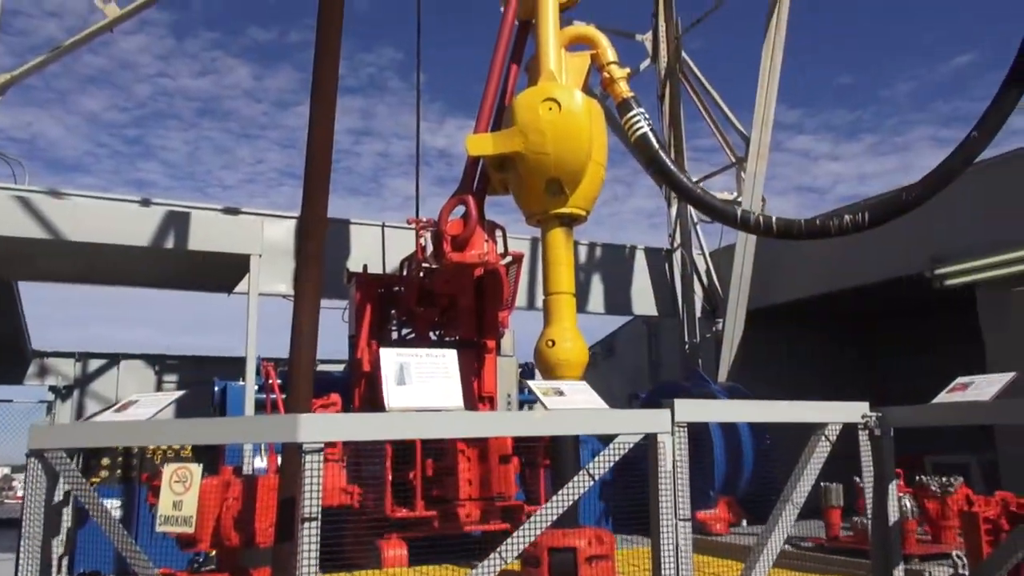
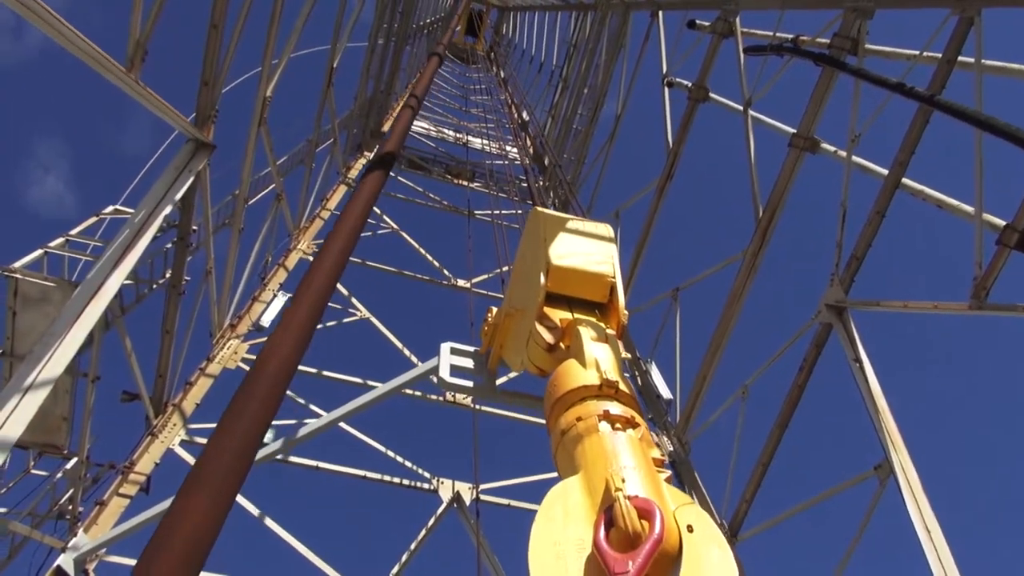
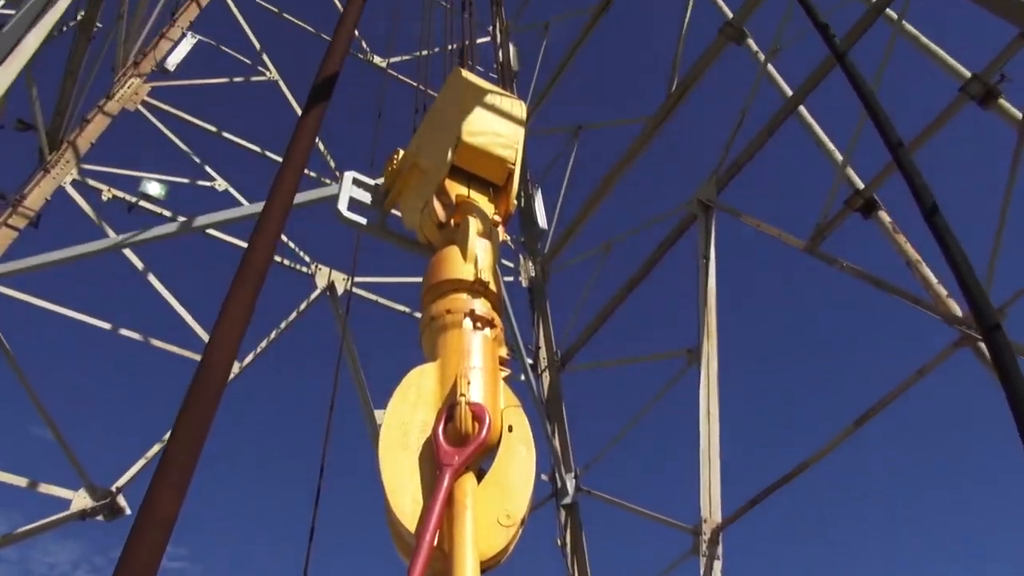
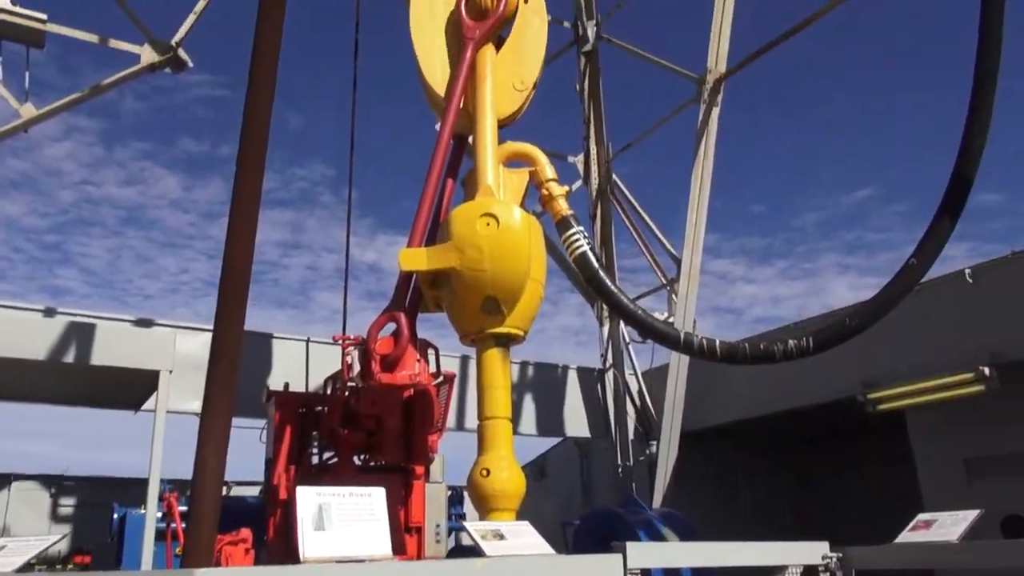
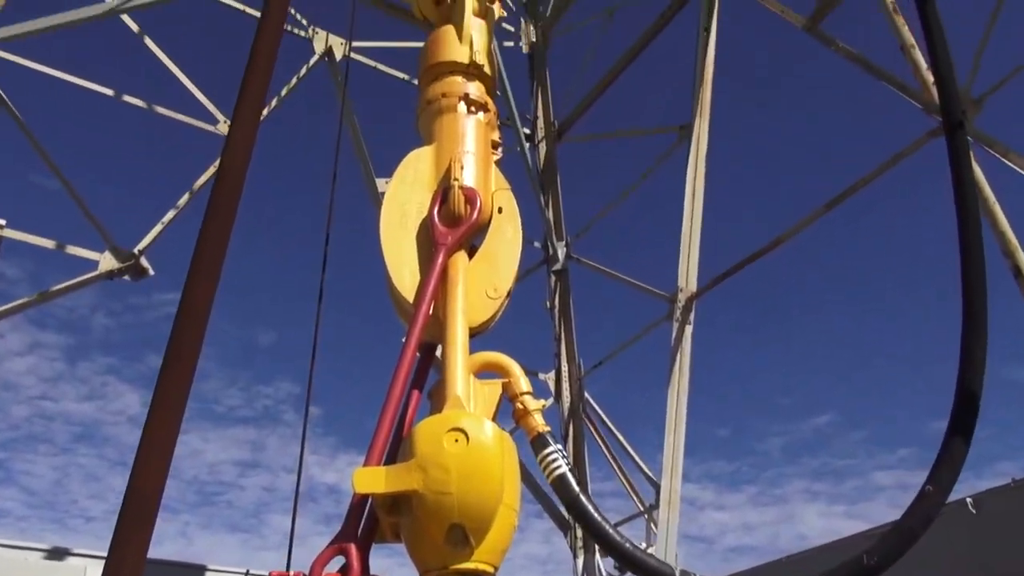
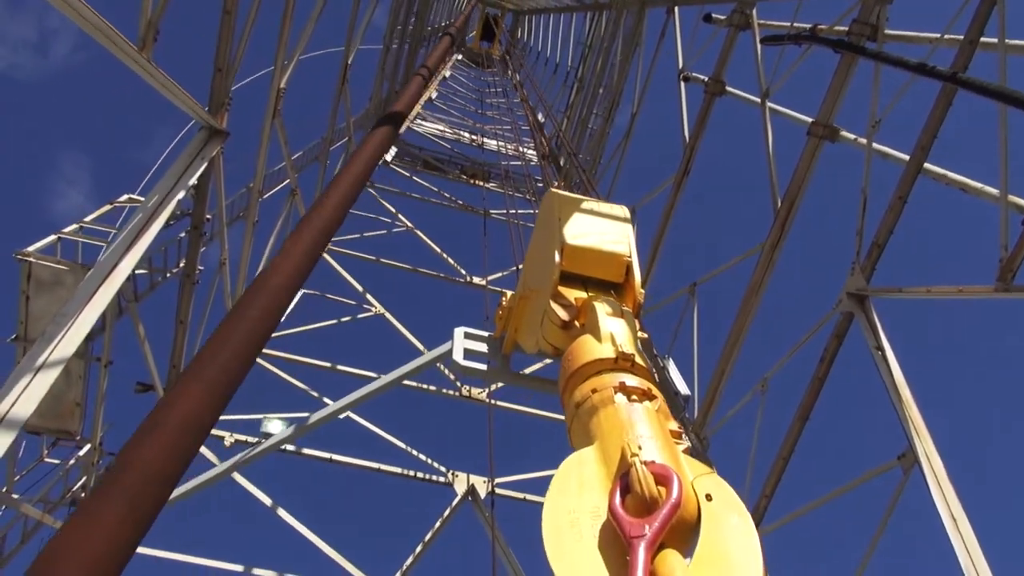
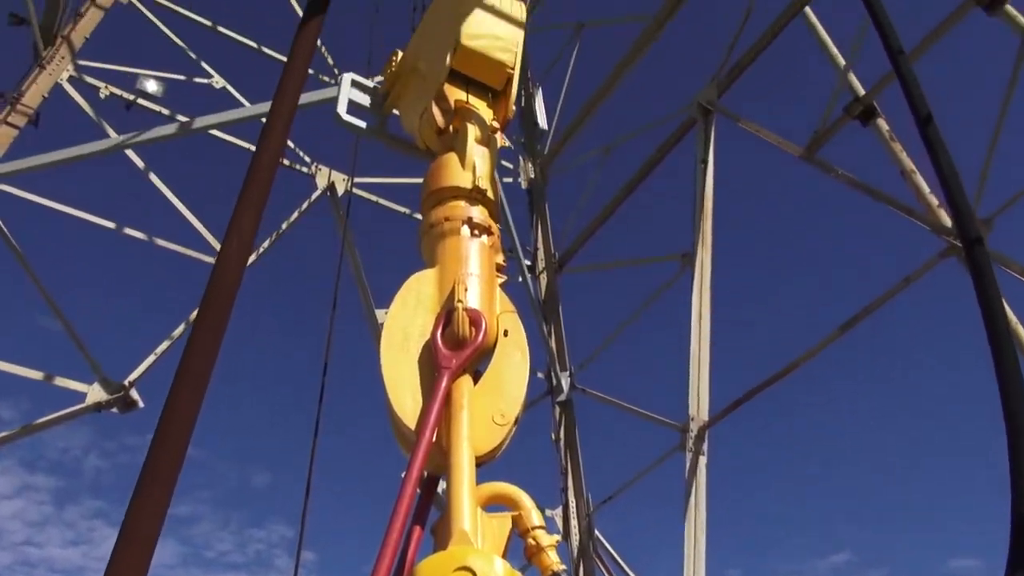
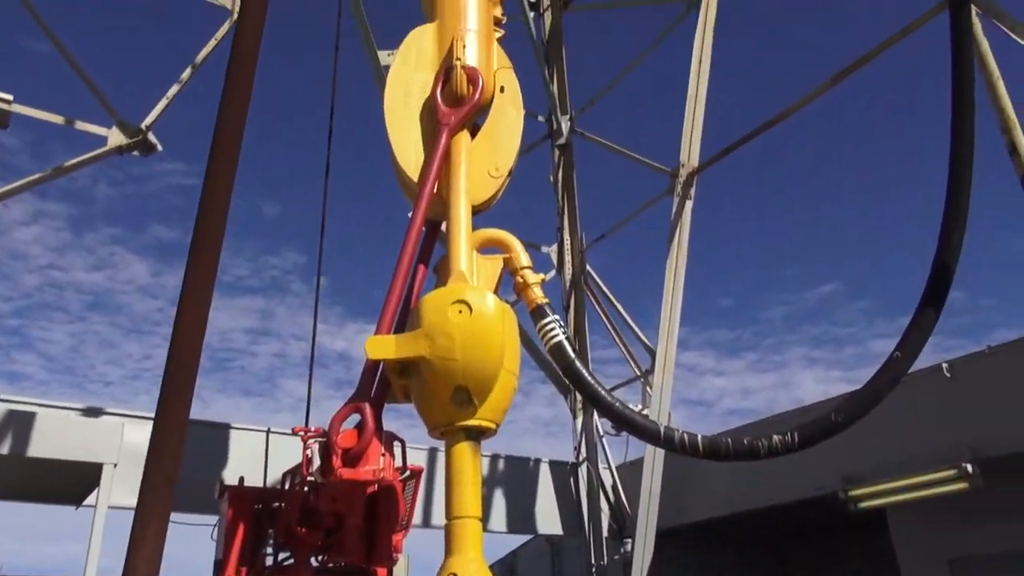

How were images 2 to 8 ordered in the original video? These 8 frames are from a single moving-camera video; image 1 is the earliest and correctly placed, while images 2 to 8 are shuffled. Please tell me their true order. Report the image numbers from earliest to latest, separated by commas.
4, 8, 5, 7, 3, 2, 6
